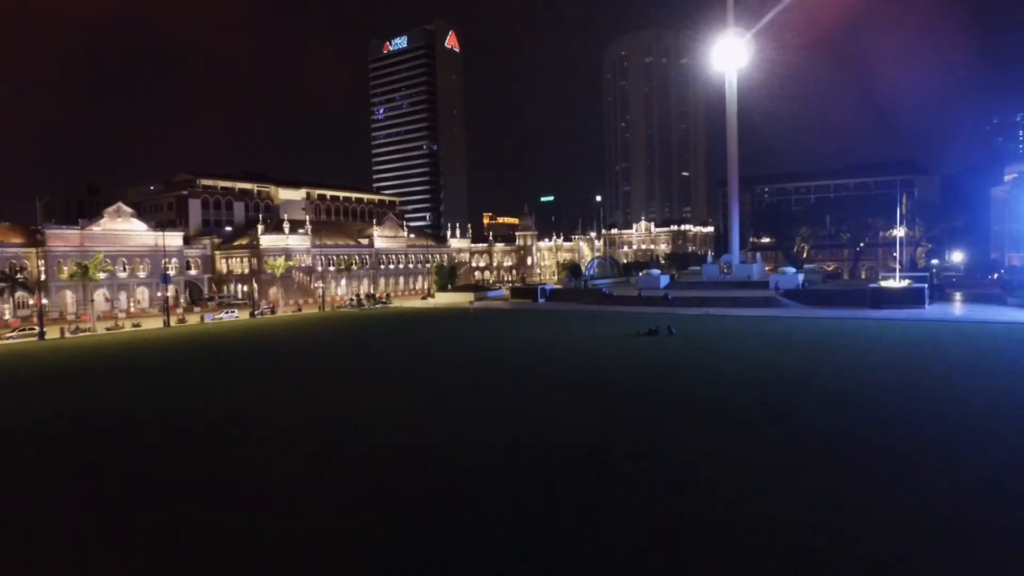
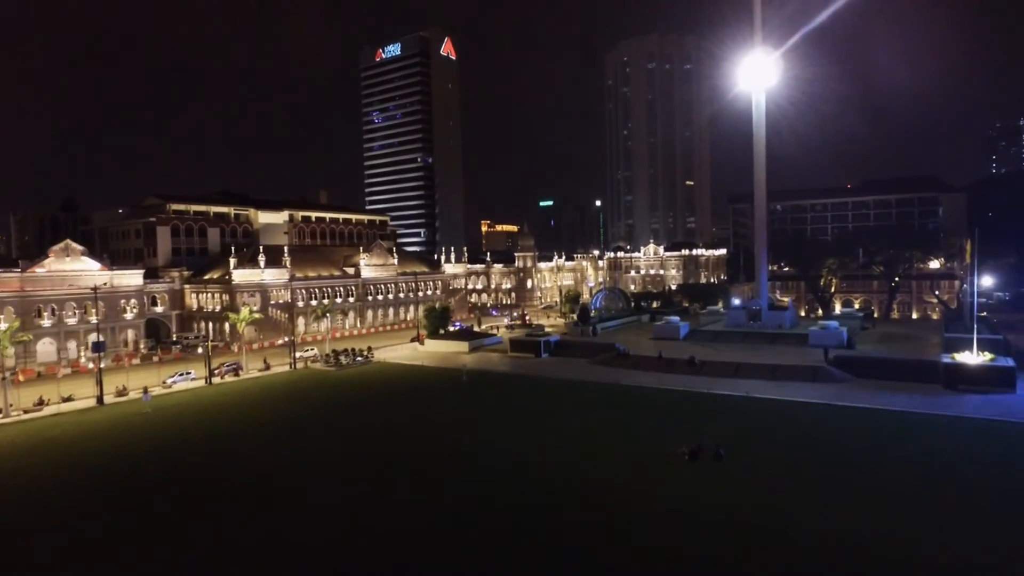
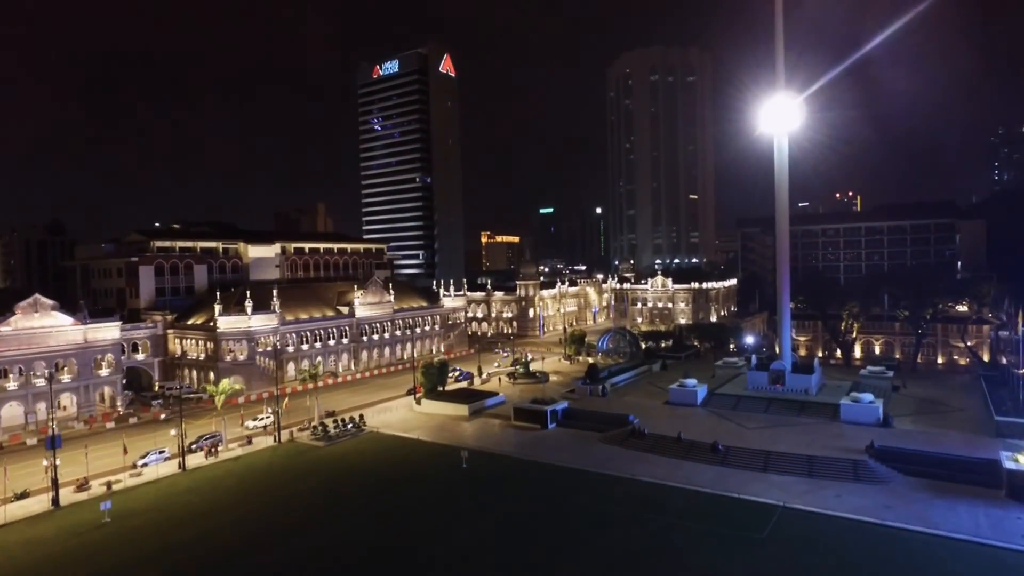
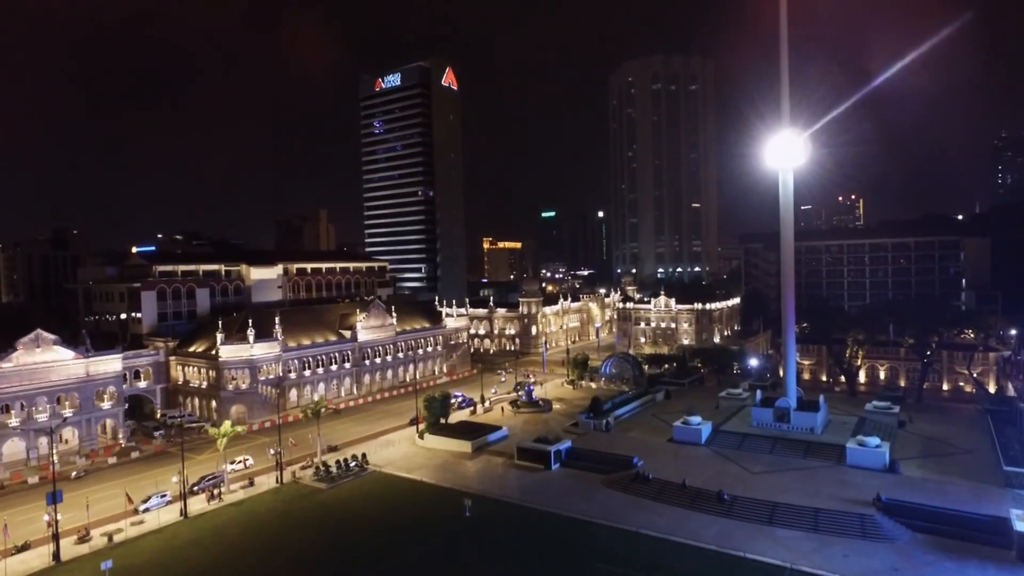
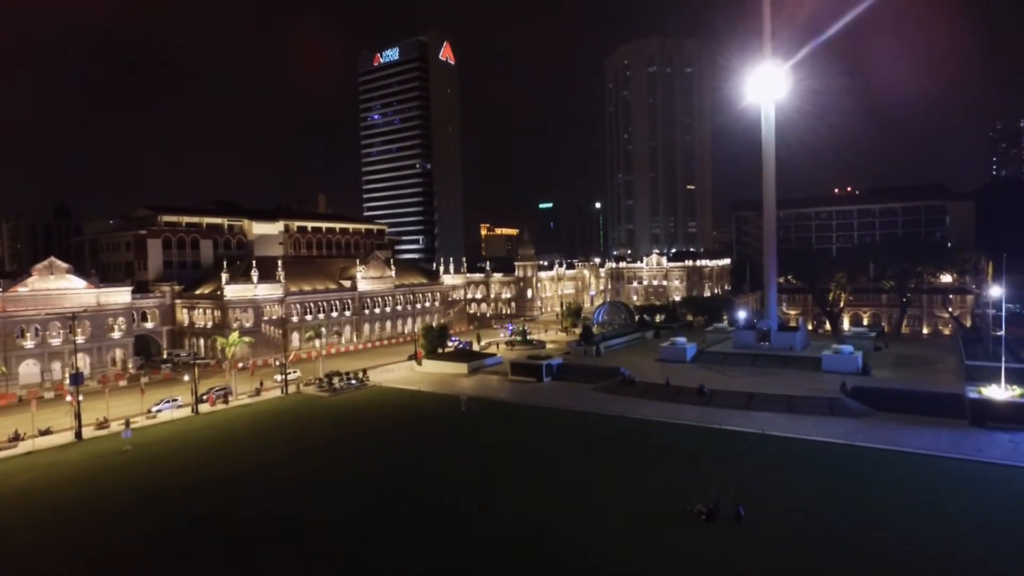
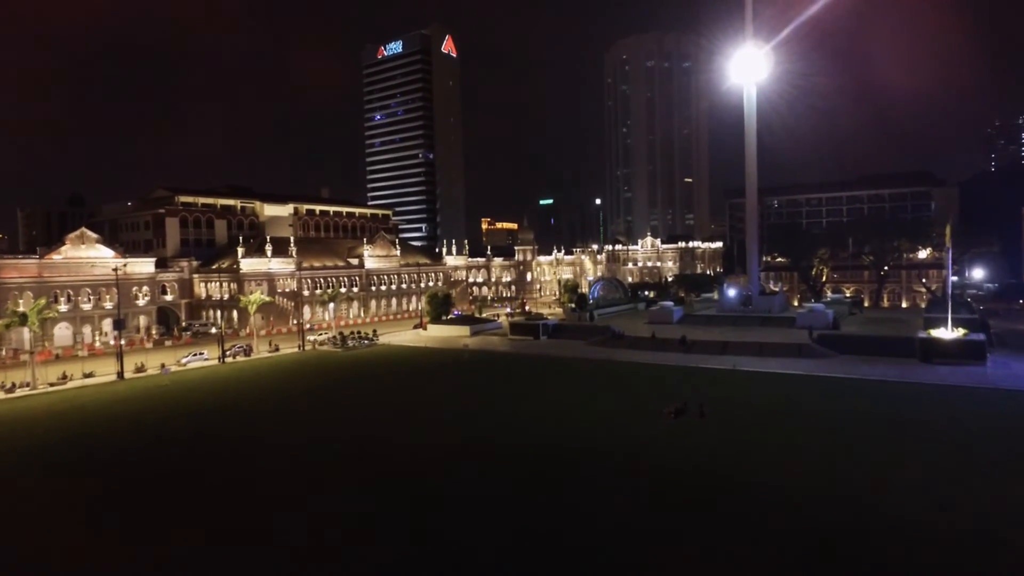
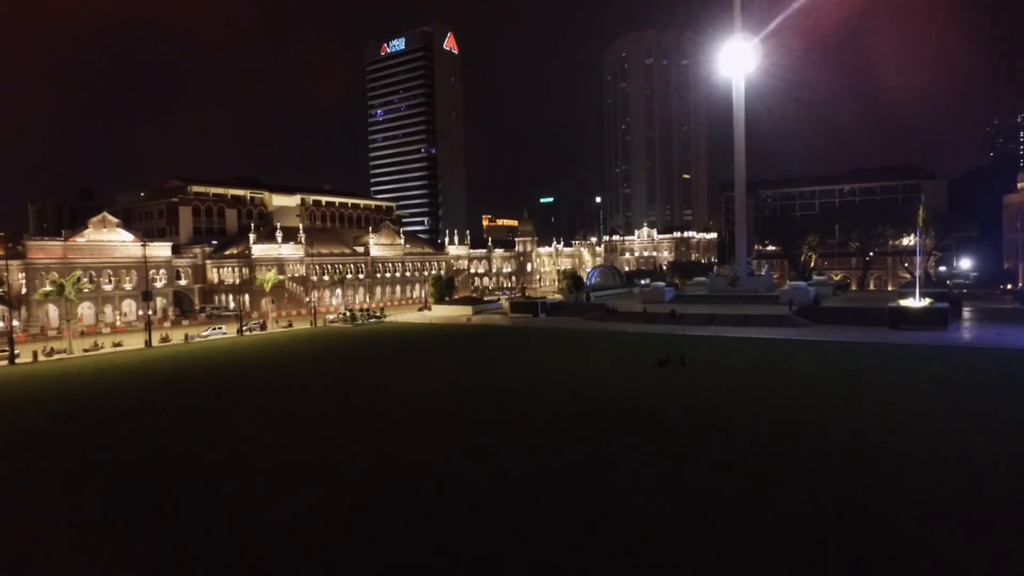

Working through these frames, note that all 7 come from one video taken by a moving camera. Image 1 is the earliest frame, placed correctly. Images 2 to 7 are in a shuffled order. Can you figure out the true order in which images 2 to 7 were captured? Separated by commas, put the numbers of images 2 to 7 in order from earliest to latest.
7, 6, 2, 5, 3, 4
